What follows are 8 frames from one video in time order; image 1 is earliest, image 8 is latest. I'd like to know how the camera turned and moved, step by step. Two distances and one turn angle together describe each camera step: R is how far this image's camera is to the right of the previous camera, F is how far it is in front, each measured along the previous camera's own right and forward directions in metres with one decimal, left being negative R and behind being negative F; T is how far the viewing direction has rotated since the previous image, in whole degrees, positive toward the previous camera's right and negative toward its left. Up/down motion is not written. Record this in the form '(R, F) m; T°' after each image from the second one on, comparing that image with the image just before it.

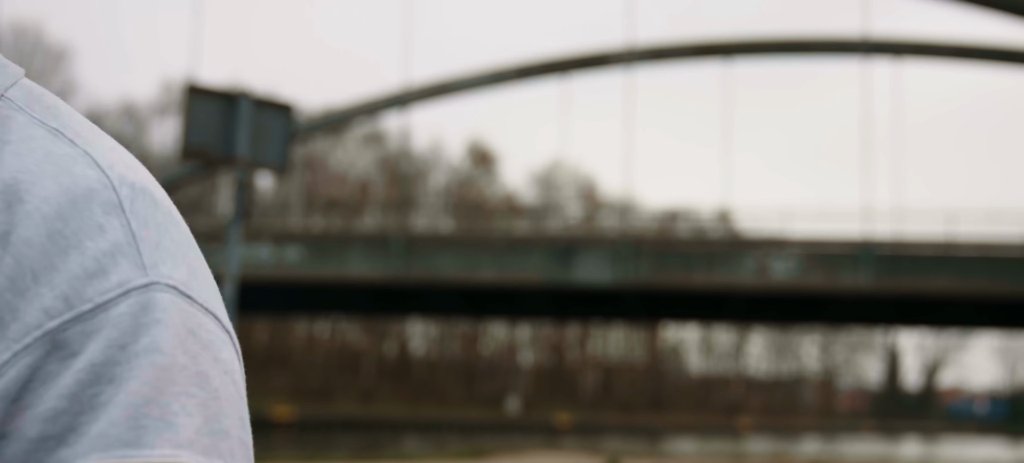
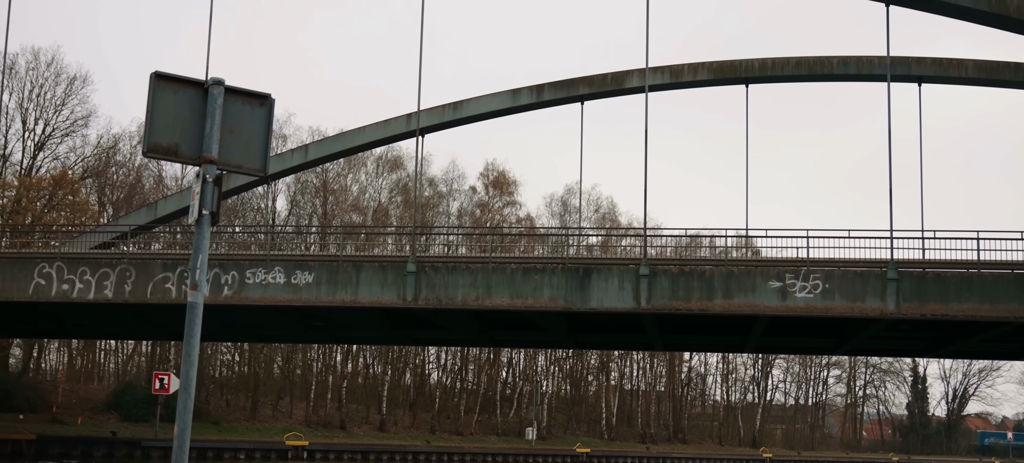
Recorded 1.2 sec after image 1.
(+0.1, +0.6) m; -1°
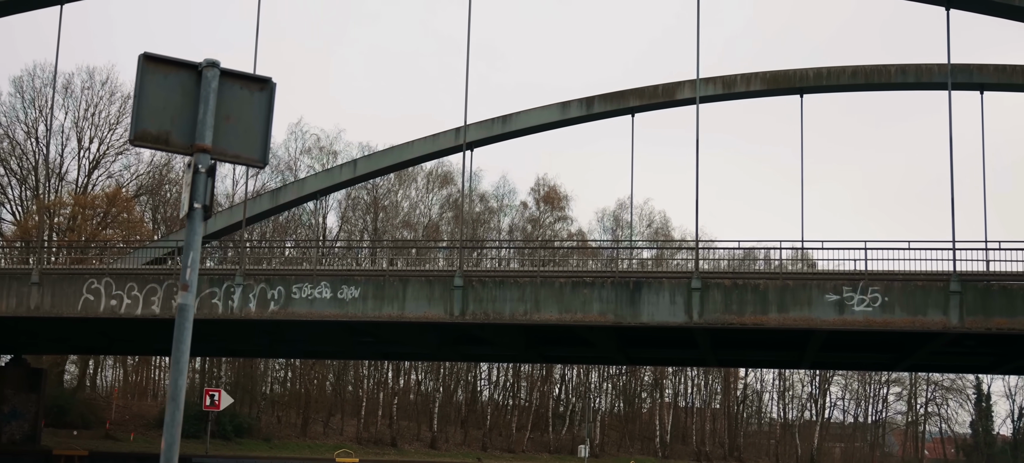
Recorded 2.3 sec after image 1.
(+0.1, +0.4) m; -3°
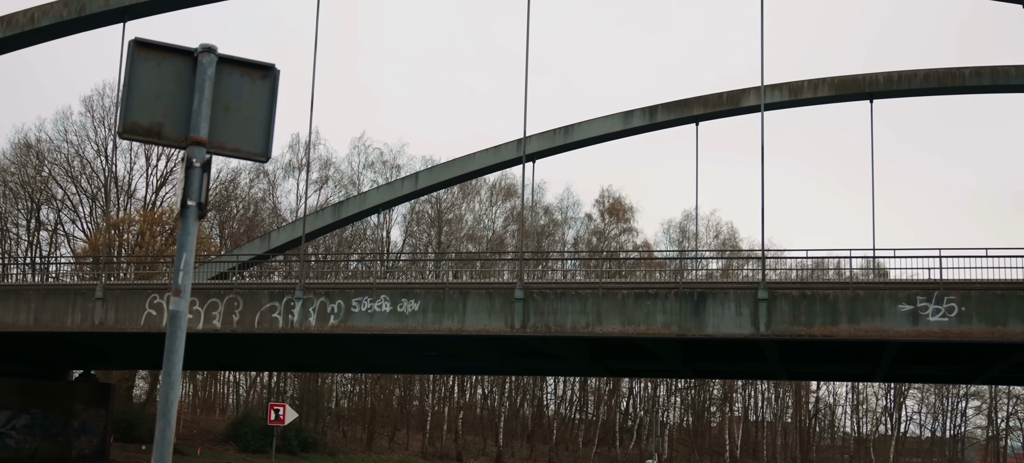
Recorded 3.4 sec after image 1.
(+0.1, +0.4) m; -3°
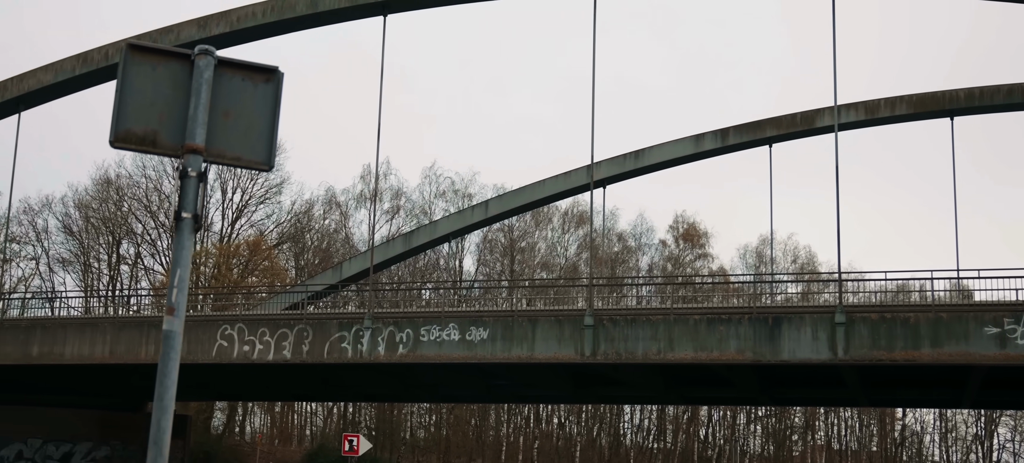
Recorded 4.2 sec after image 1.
(+0.2, +0.3) m; -4°
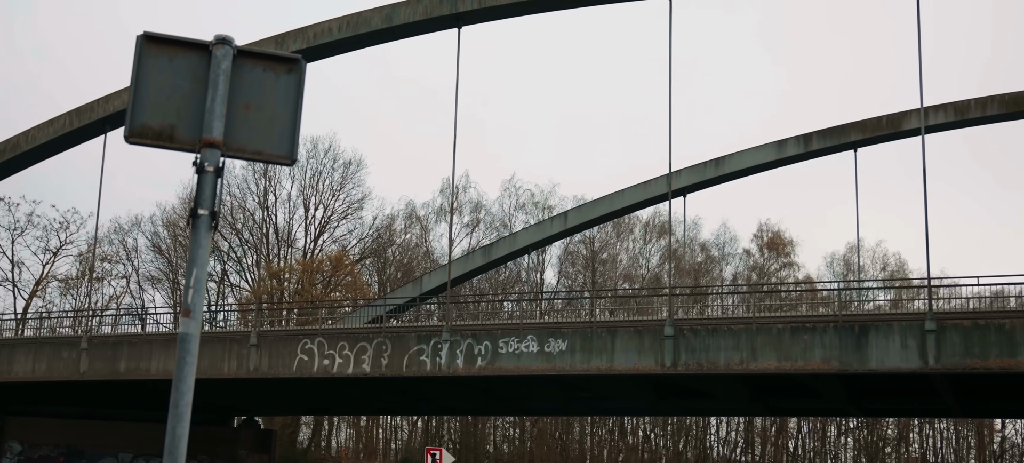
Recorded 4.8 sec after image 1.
(+0.1, +0.2) m; -4°
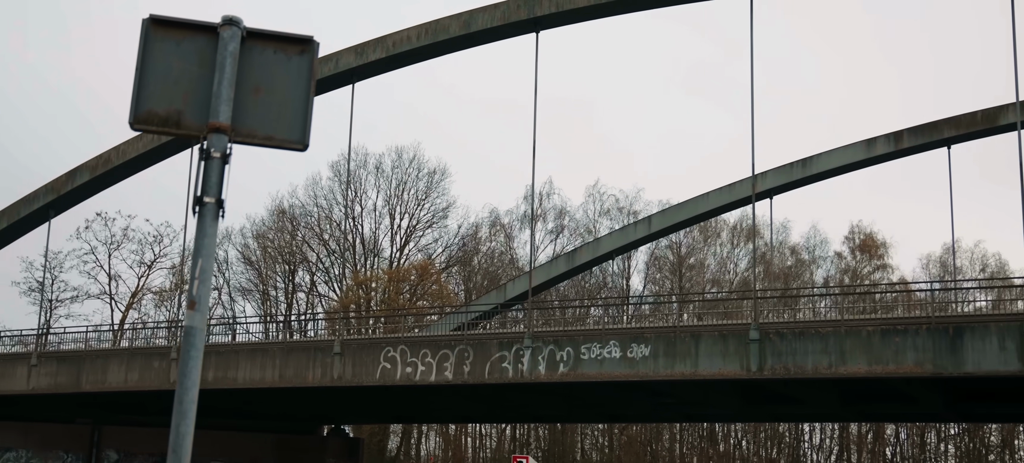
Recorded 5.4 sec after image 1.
(+0.2, +0.2) m; -4°
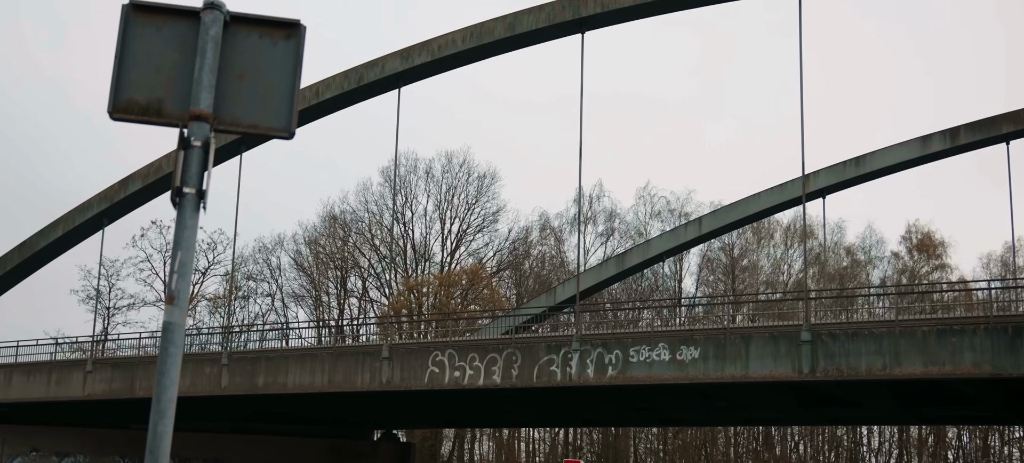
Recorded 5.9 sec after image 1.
(+0.2, +0.2) m; -3°
